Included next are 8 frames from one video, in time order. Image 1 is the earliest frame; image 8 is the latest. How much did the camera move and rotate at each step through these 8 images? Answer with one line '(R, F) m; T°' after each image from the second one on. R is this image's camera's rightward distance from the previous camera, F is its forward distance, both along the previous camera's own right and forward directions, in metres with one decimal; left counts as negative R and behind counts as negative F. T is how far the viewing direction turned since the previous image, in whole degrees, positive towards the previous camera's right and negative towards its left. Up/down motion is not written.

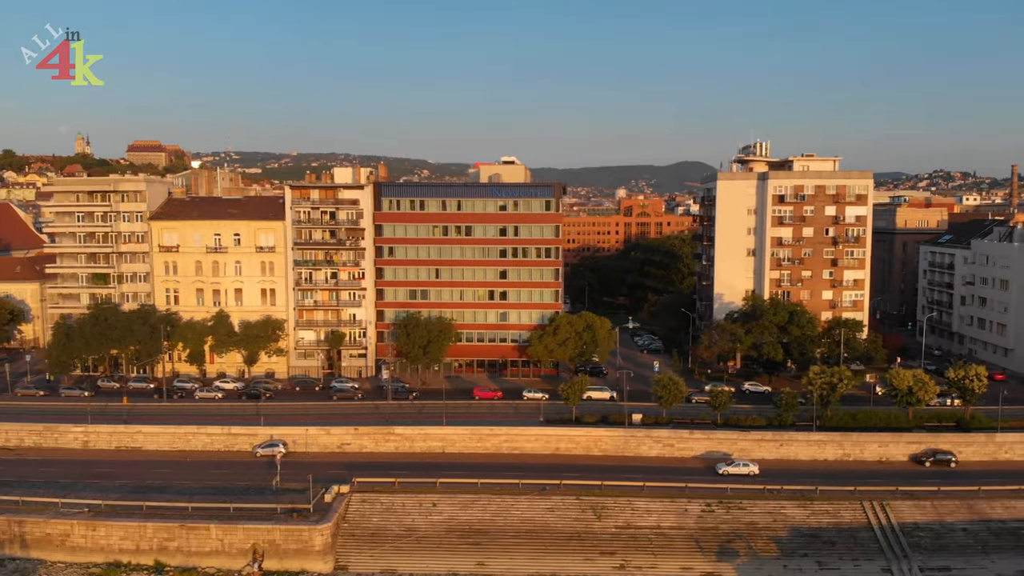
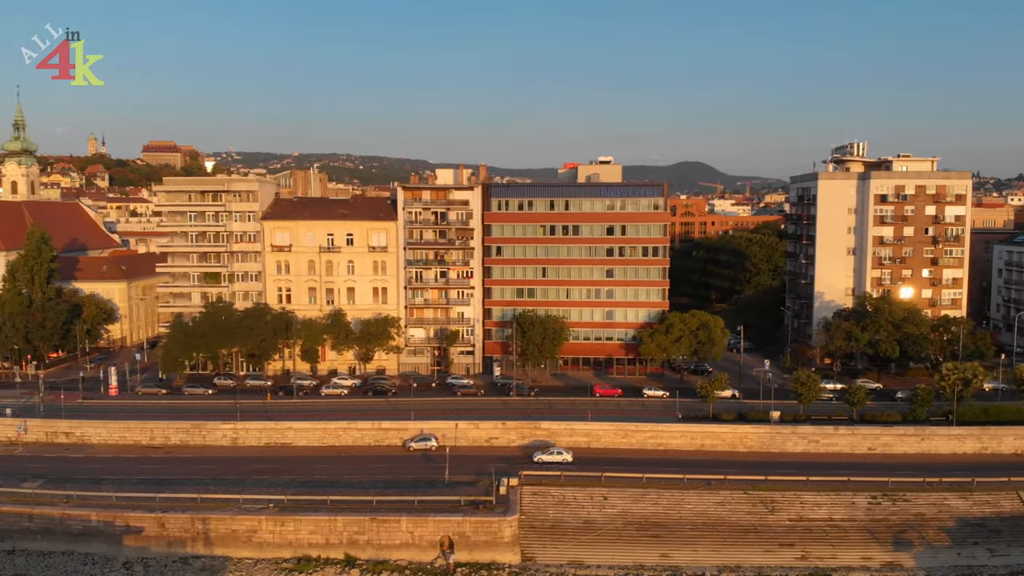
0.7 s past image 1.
(-13.9, -0.6) m; 0°
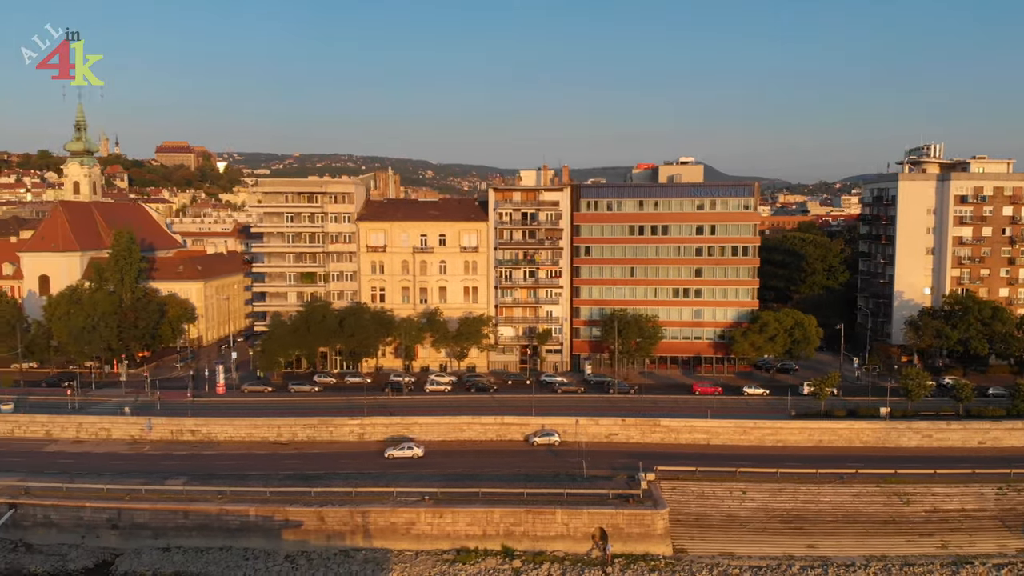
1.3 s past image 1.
(-11.7, -0.9) m; 0°
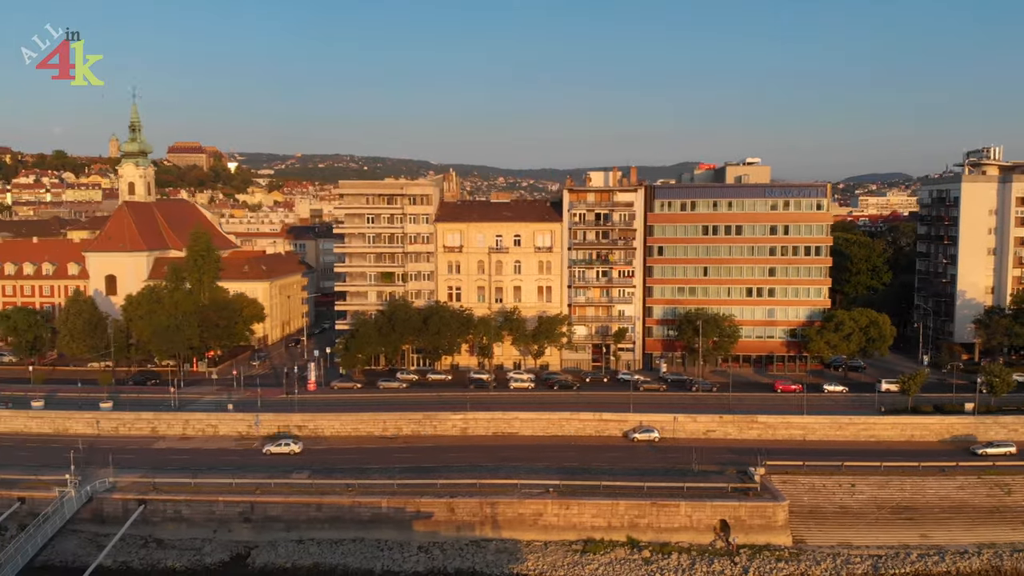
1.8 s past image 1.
(-9.9, -1.0) m; 0°
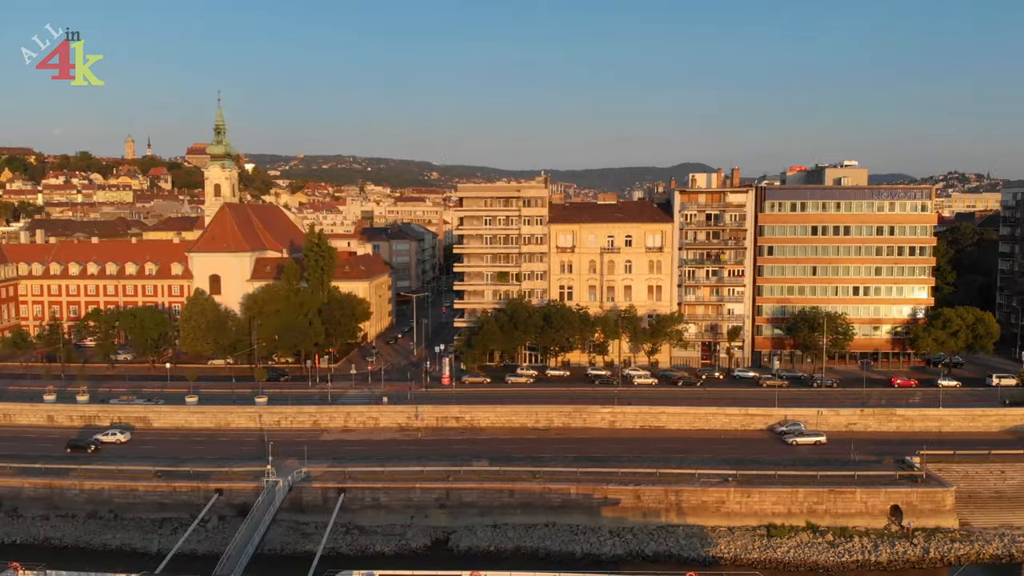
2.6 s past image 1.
(-15.5, -1.8) m; 0°
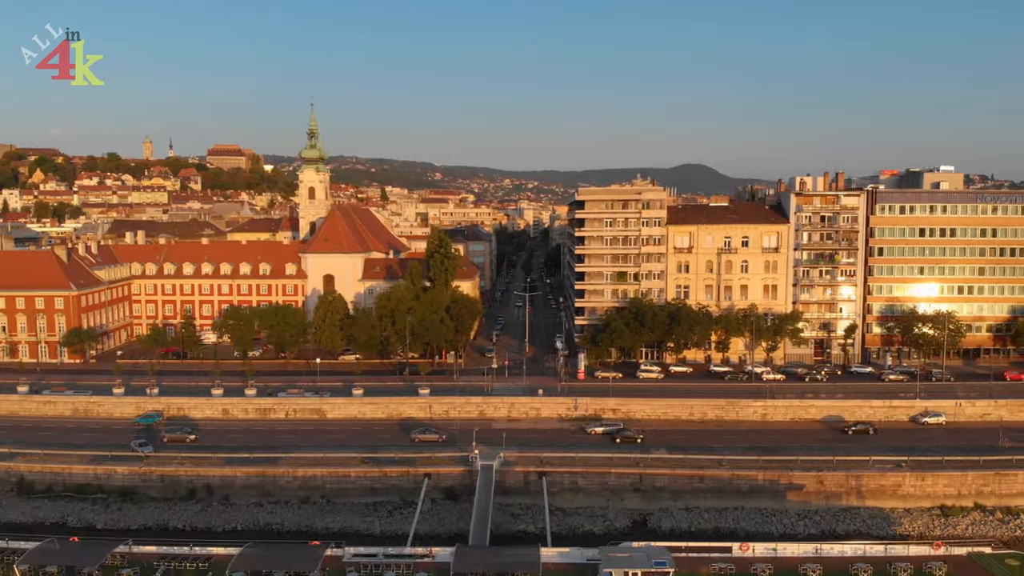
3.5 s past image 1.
(-17.4, -2.5) m; 0°
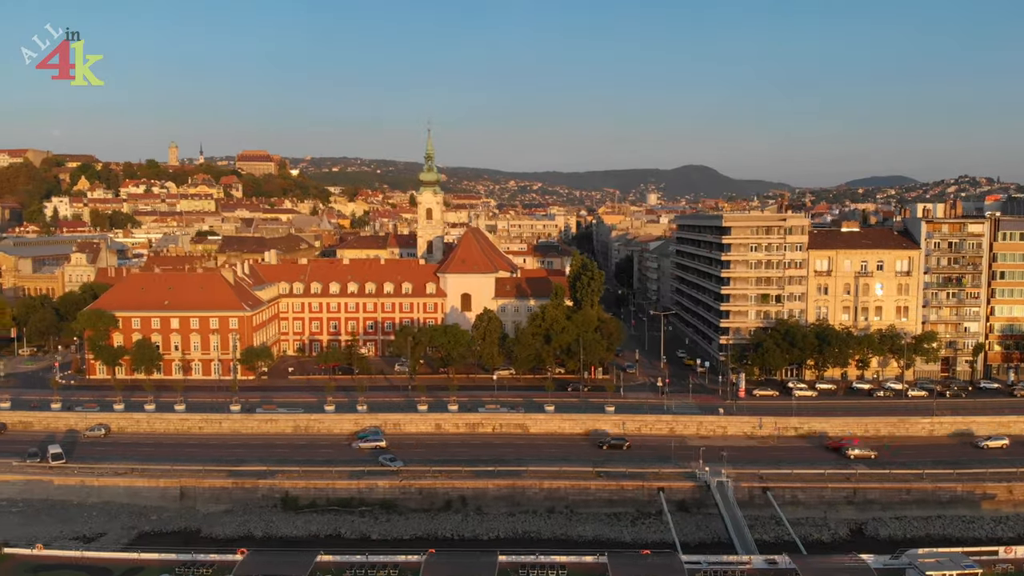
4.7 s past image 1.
(-23.2, -4.3) m; +1°
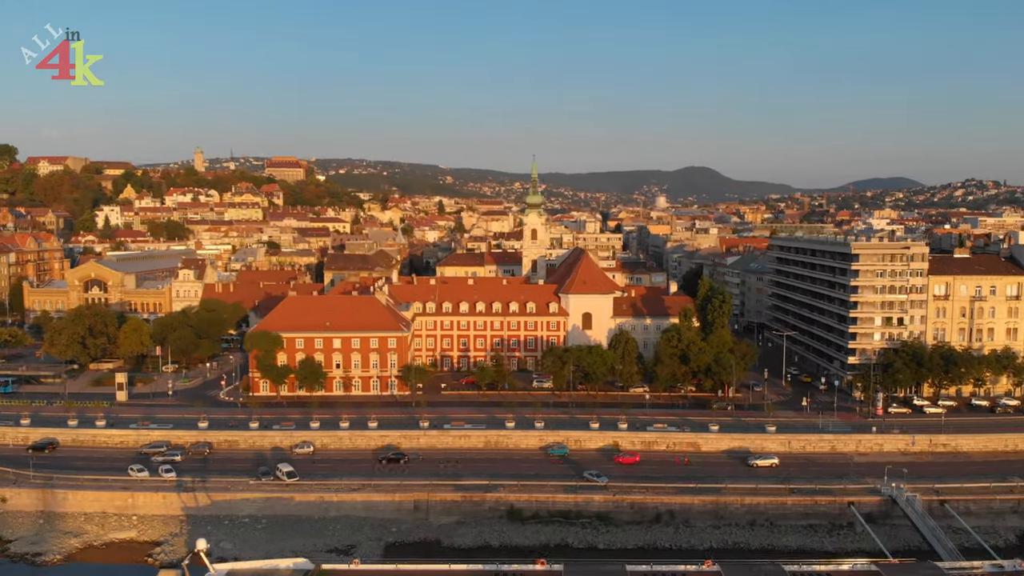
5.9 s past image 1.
(-23.6, -4.9) m; +1°
